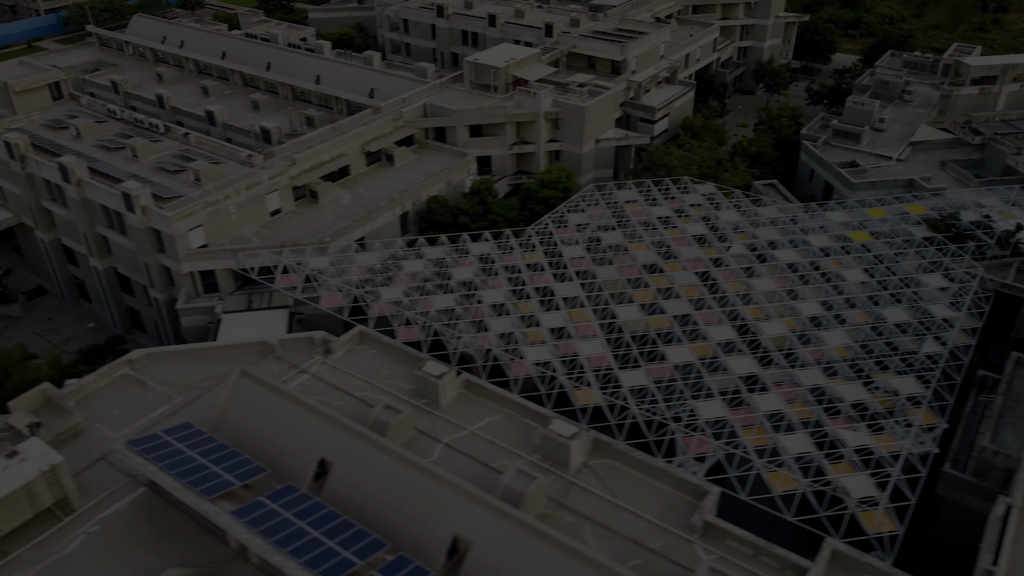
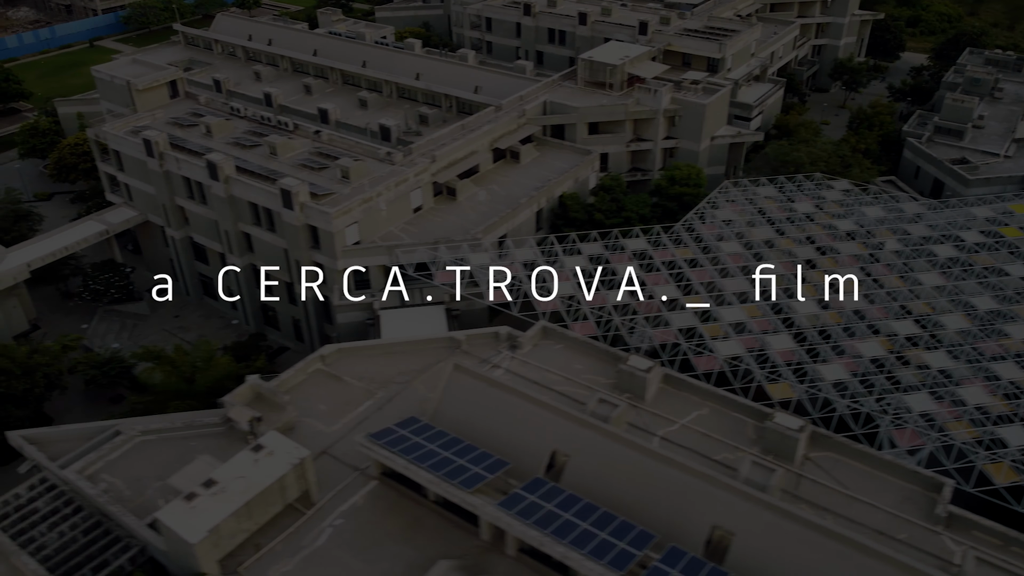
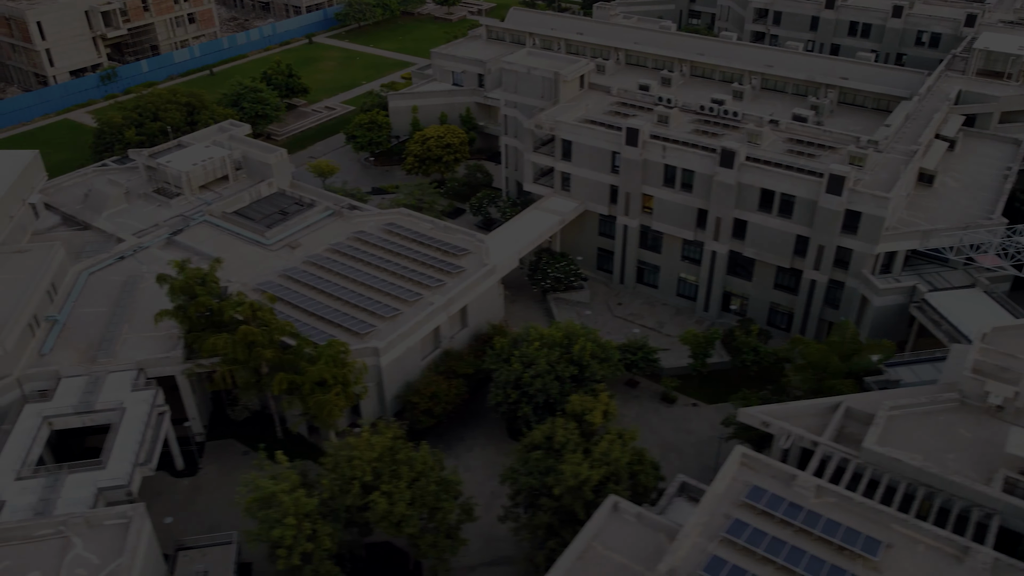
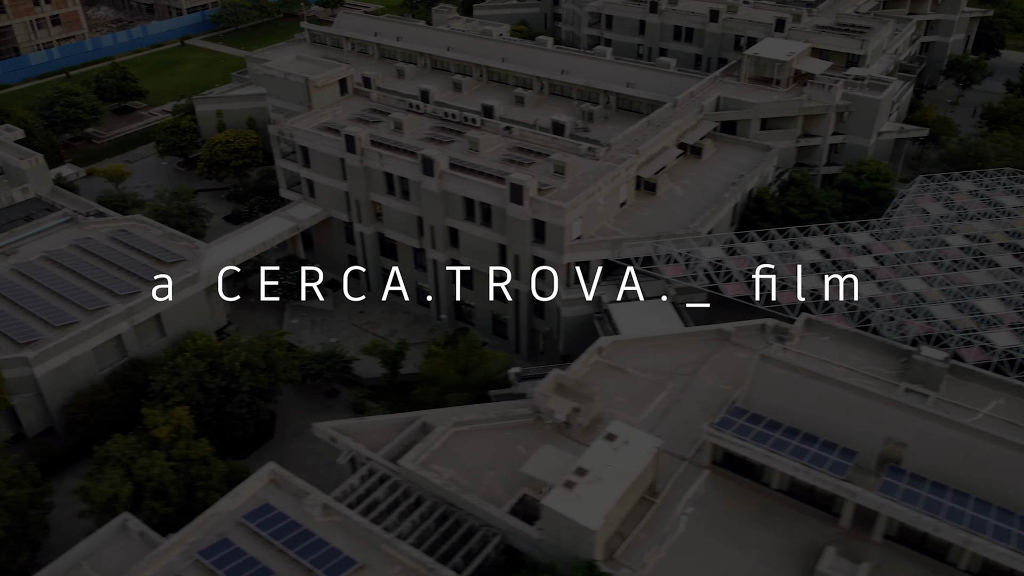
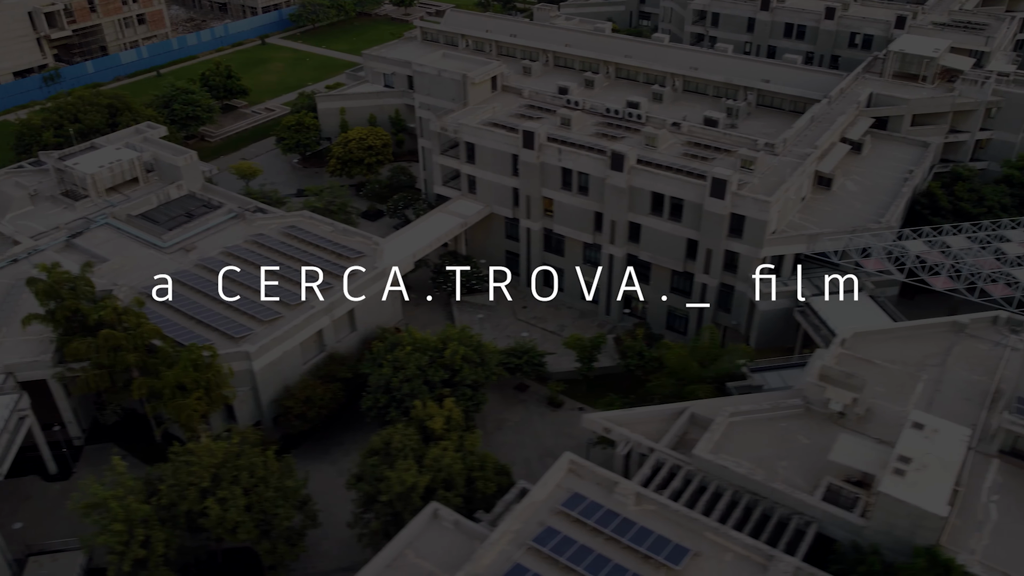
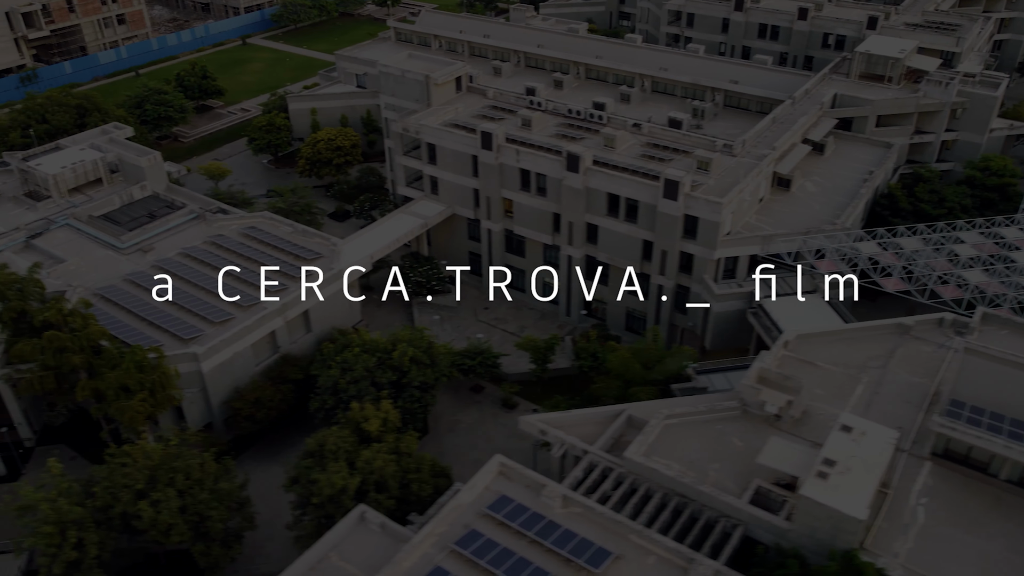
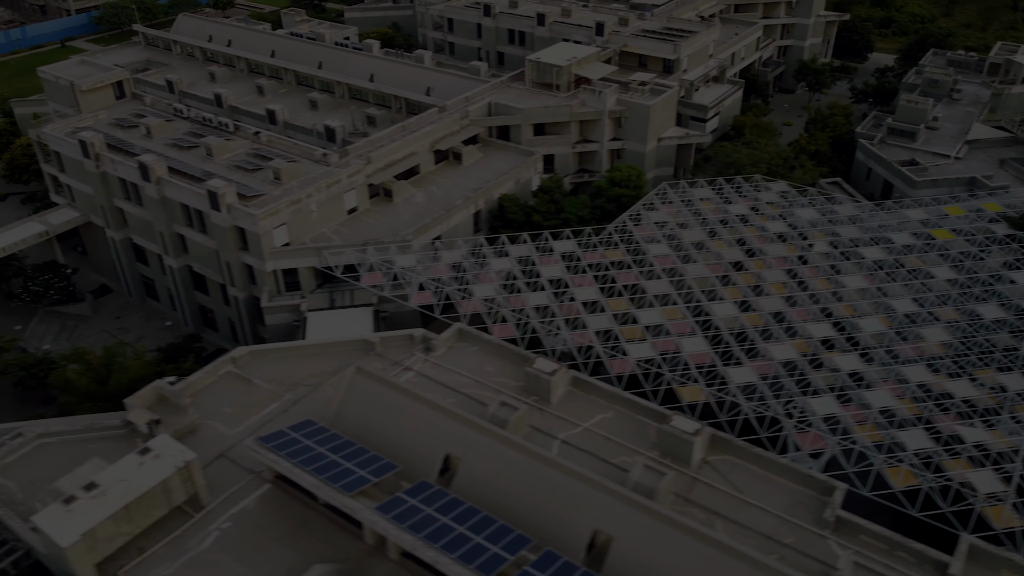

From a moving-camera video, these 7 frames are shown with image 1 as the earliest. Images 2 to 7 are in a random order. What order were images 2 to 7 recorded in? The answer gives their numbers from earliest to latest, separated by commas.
7, 2, 4, 6, 5, 3
